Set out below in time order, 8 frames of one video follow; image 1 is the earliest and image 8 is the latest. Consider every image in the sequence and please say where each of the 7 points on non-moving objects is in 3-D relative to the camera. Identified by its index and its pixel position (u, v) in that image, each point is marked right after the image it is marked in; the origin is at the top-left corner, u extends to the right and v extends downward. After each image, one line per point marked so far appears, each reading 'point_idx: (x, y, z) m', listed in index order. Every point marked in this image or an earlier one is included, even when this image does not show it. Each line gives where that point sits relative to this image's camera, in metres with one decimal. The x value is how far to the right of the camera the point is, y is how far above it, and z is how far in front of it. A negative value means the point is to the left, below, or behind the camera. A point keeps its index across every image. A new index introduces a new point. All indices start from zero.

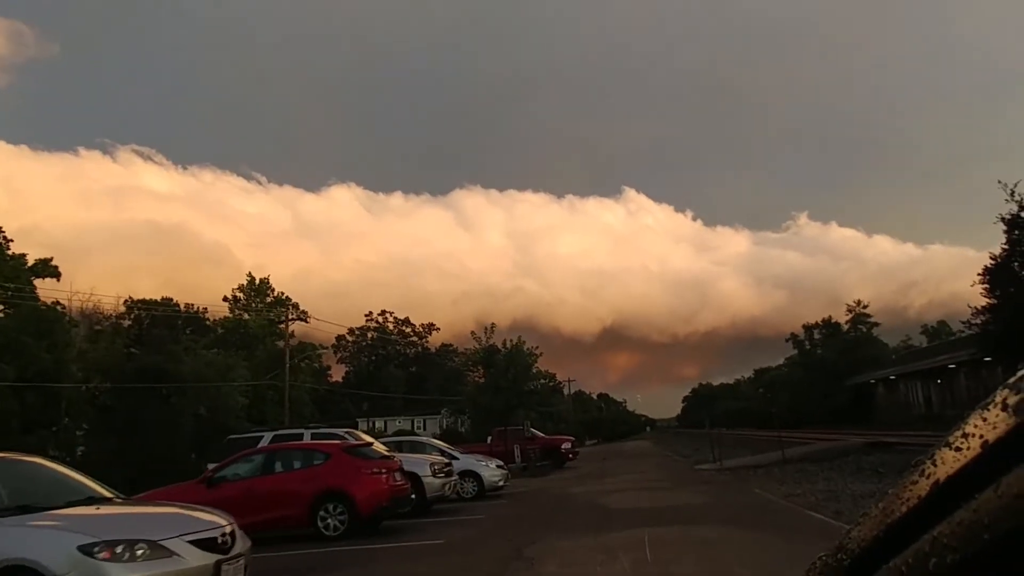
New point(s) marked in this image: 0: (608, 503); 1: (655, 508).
0: (+2.1, -4.5, +18.0) m
1: (+2.8, -4.3, +16.6) m
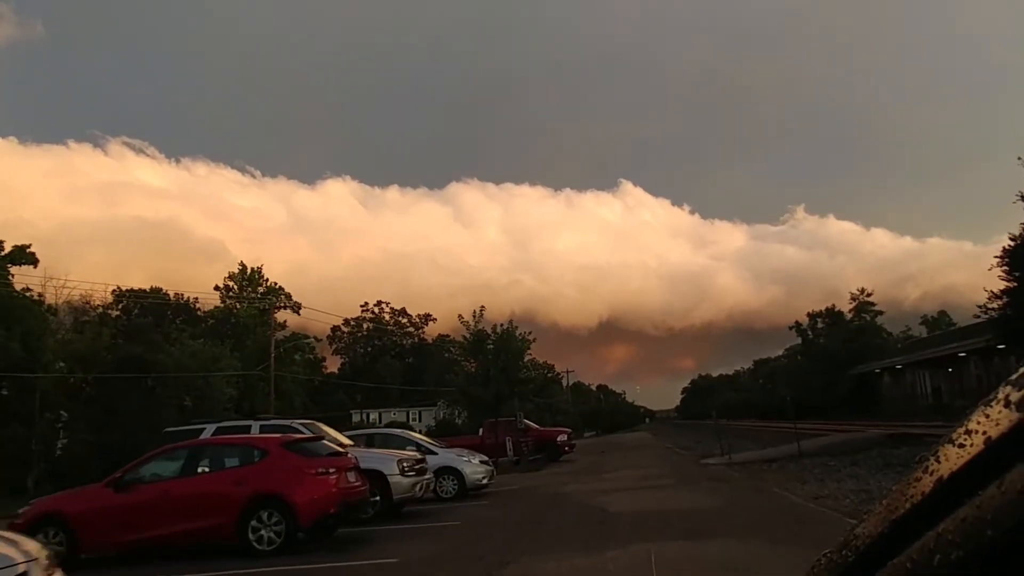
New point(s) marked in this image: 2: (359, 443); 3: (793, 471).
0: (+1.8, -4.0, +15.6) m
1: (+2.5, -3.8, +14.3) m
2: (-3.3, -3.4, +18.9) m
3: (+6.5, -4.3, +19.9) m
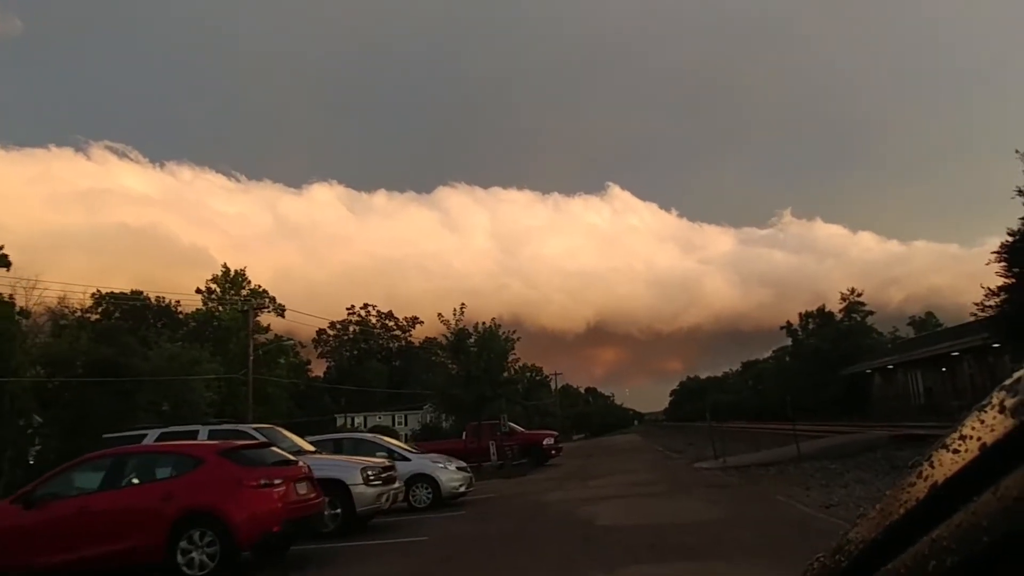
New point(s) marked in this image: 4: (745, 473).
0: (+1.4, -3.8, +14.2) m
1: (+2.2, -3.6, +12.9) m
2: (-3.7, -3.3, +17.4) m
3: (+6.1, -4.1, +18.5) m
4: (+5.4, -4.3, +19.8) m
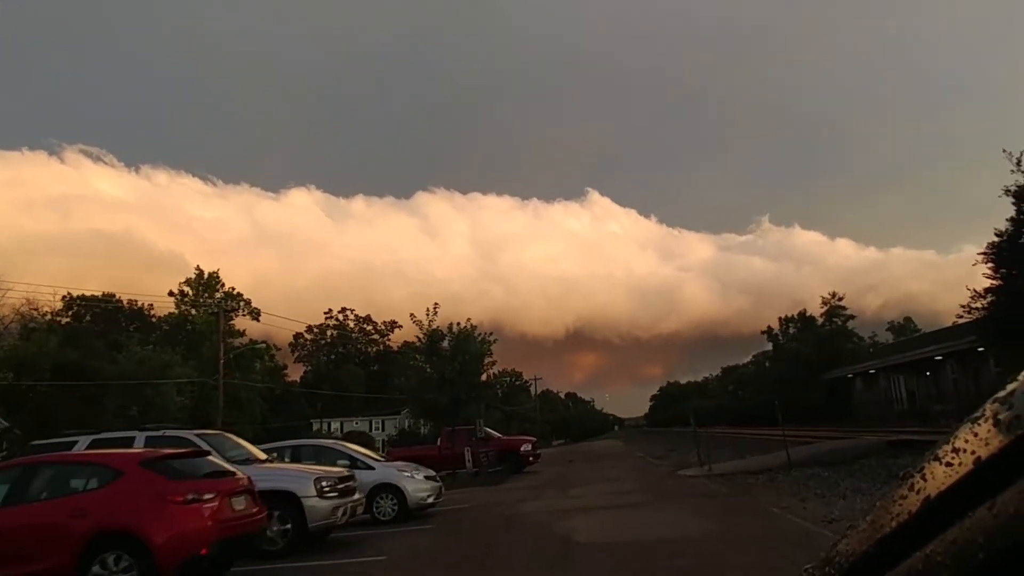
0: (+1.0, -3.7, +13.0) m
1: (+1.7, -3.5, +11.7) m
2: (-4.3, -3.2, +16.1) m
3: (+5.6, -4.0, +17.4) m
4: (+4.8, -4.2, +18.7) m
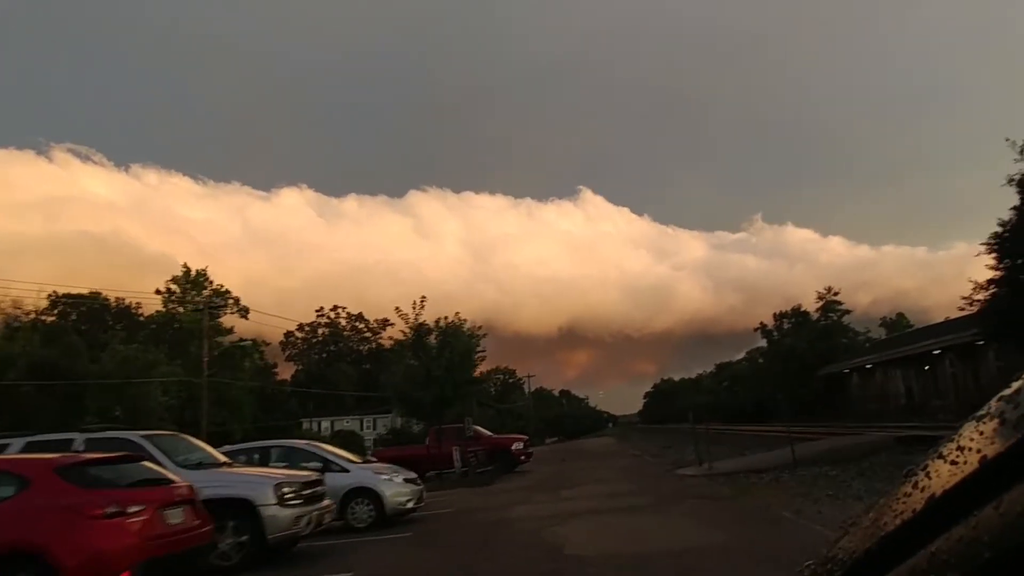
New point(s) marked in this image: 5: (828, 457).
0: (+0.8, -3.5, +11.8) m
1: (+1.5, -3.2, +10.5) m
2: (-4.5, -3.0, +14.9) m
3: (+5.3, -3.8, +16.2) m
4: (+4.6, -4.0, +17.5) m
5: (+7.3, -3.9, +19.8) m
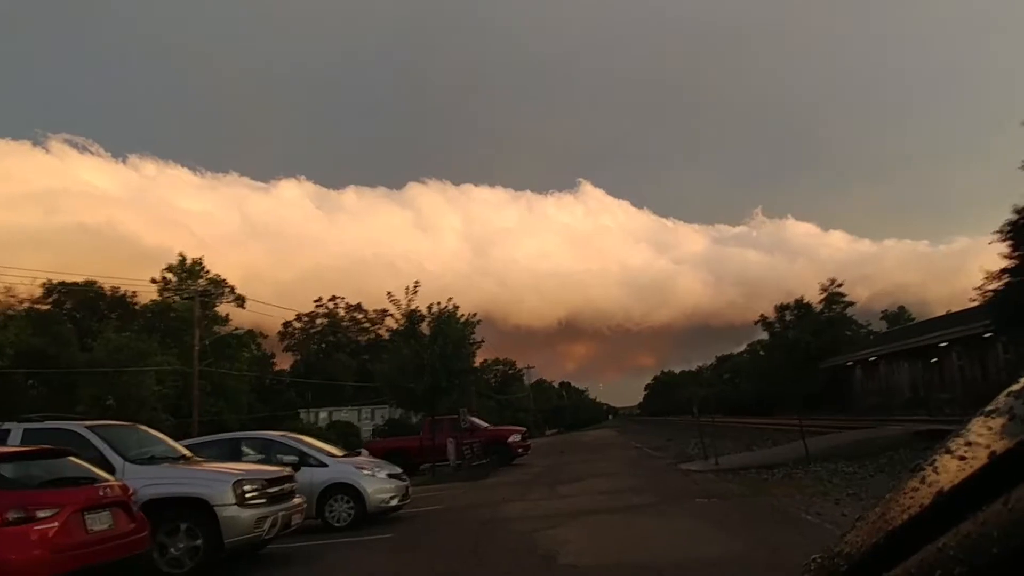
0: (+0.7, -3.2, +10.6) m
1: (+1.4, -3.0, +9.3) m
2: (-4.6, -2.6, +13.7) m
3: (+5.2, -3.4, +15.1) m
4: (+4.4, -3.6, +16.3) m
5: (+7.2, -3.6, +18.7) m
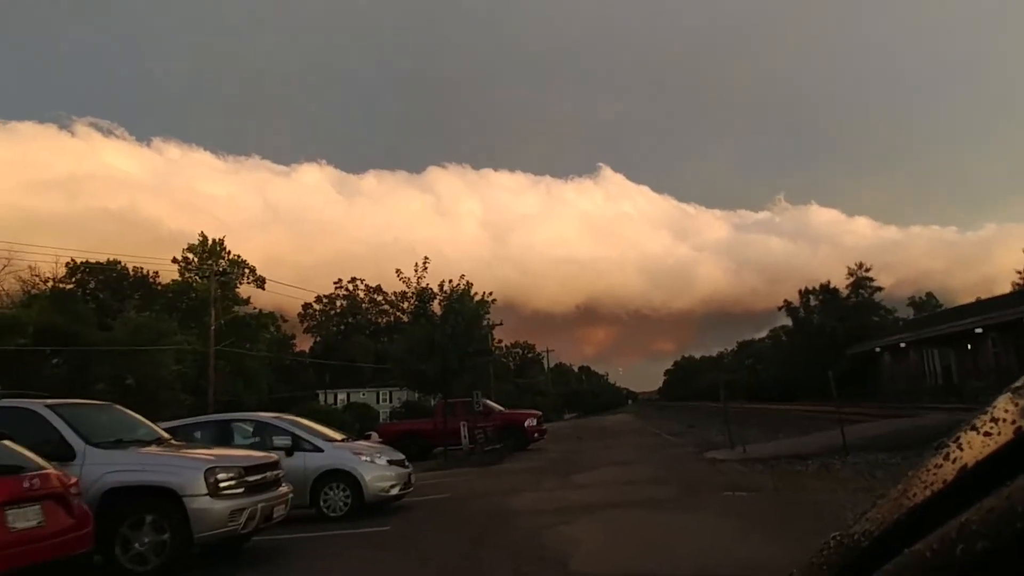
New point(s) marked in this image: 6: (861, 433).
0: (+0.7, -2.8, +9.6) m
1: (+1.5, -2.6, +8.2) m
2: (-4.4, -2.2, +12.8) m
3: (+5.4, -3.1, +13.9) m
4: (+4.7, -3.2, +15.2) m
5: (+7.5, -3.1, +17.5) m
6: (+7.8, -3.3, +19.2) m
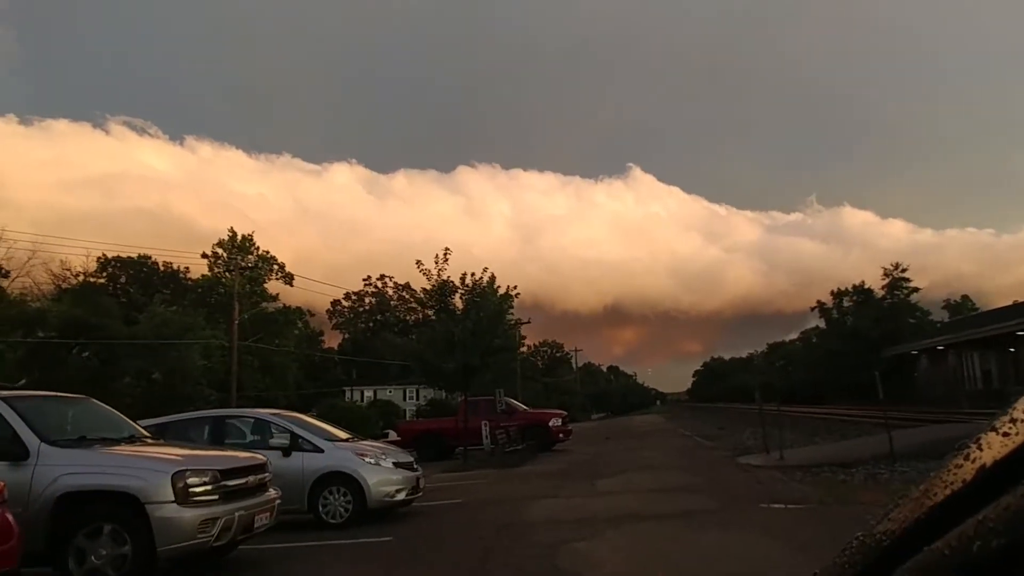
0: (+0.9, -2.7, +8.4) m
1: (+1.6, -2.5, +7.1) m
2: (-4.2, -2.0, +11.8) m
3: (+5.7, -2.9, +12.6) m
4: (+5.0, -3.1, +13.9) m
5: (+7.9, -3.0, +16.1) m
6: (+8.2, -3.2, +17.9) m
